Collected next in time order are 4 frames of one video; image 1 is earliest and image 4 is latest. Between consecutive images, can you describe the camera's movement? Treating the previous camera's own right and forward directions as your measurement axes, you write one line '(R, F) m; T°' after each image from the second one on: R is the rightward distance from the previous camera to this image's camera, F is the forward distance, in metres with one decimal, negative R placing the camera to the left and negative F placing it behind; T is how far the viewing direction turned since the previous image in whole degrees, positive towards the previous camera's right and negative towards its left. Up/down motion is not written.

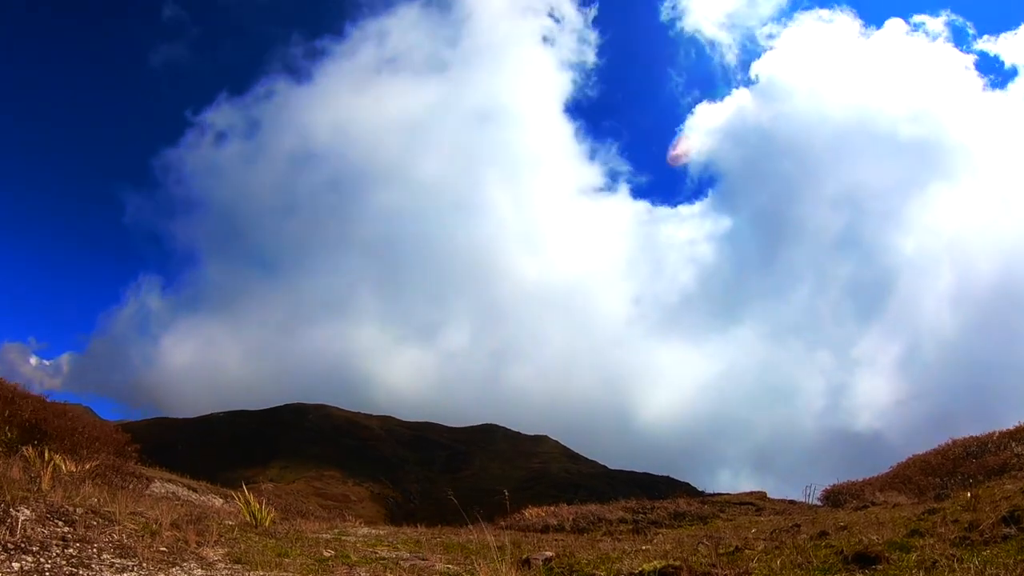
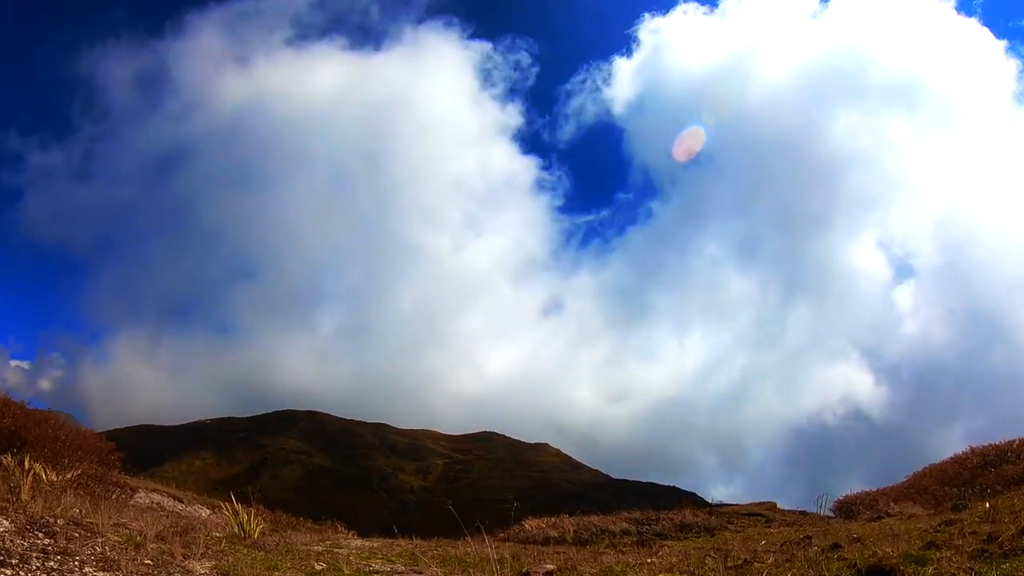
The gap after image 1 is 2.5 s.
(+0.1, +0.8) m; 0°
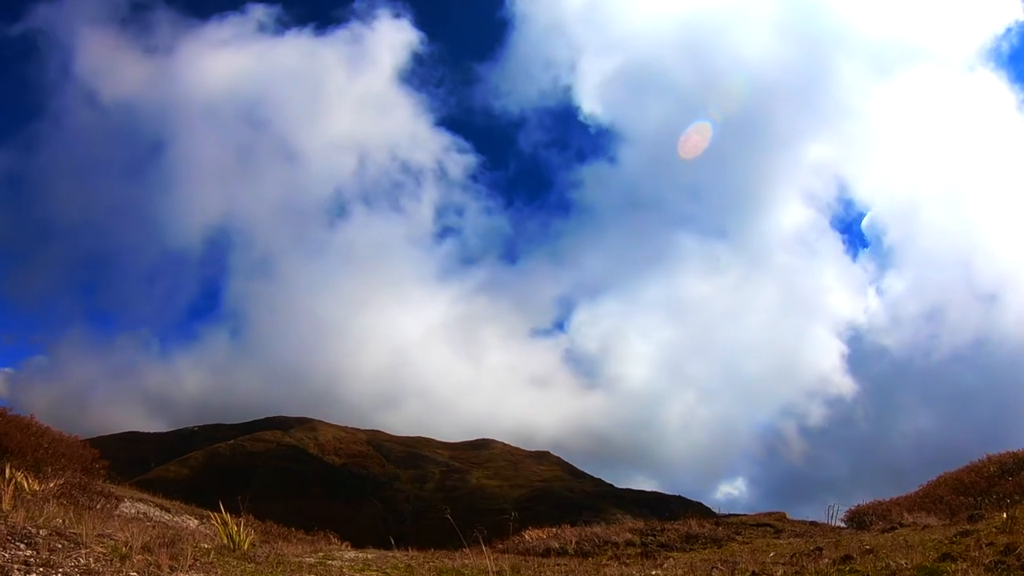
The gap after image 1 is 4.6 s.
(+0.1, +0.7) m; 0°
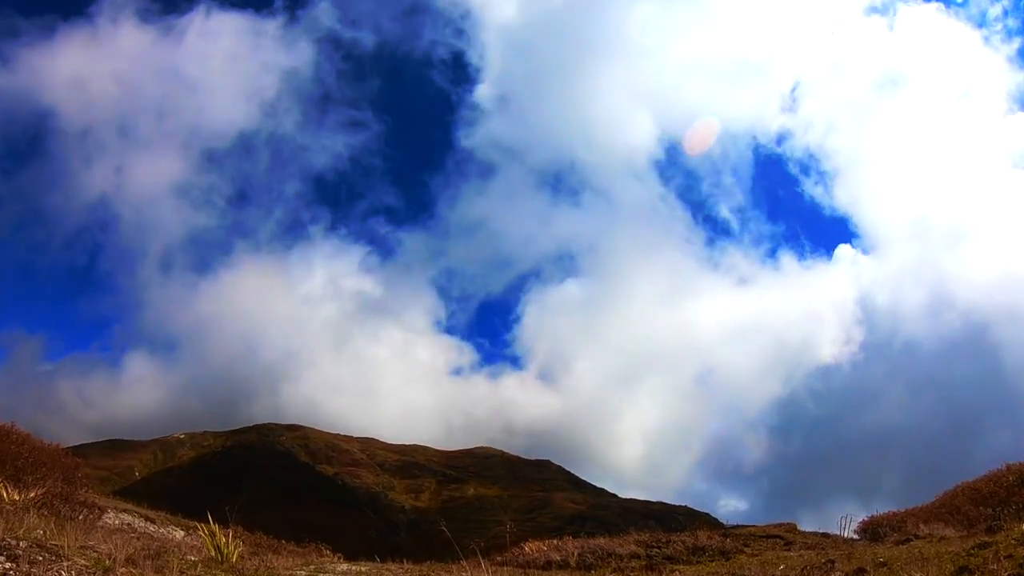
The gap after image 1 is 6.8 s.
(+0.1, +0.7) m; 0°
